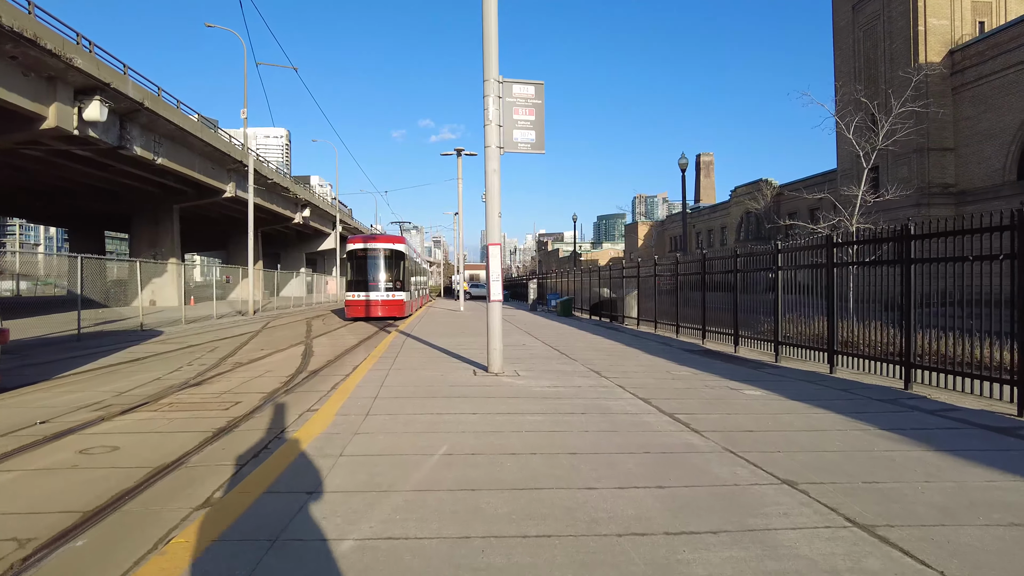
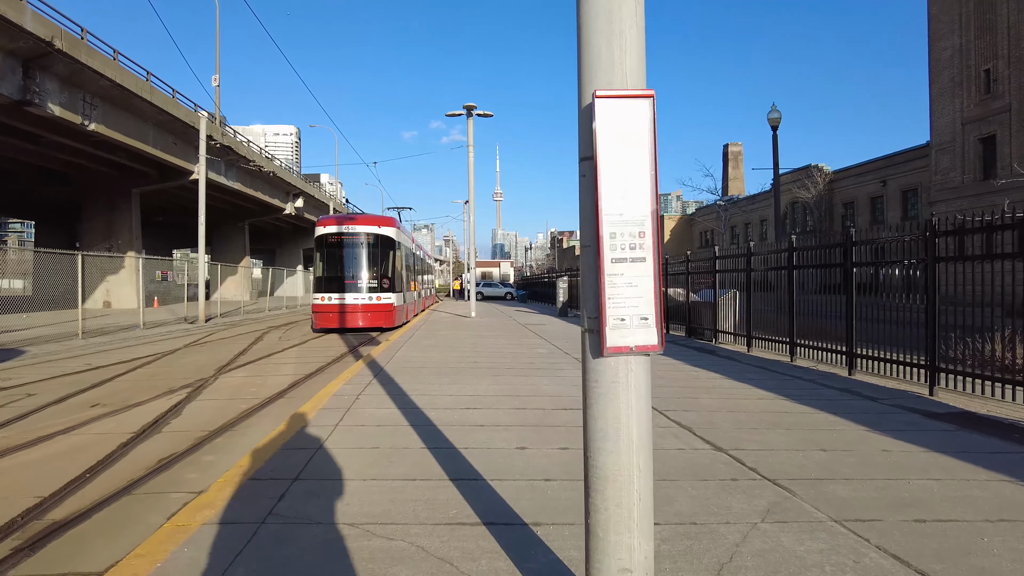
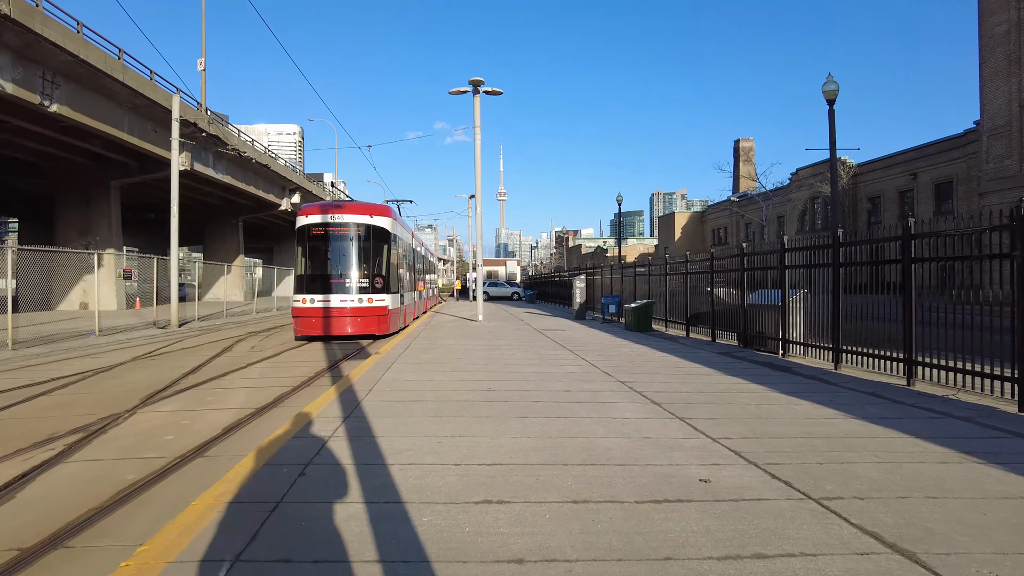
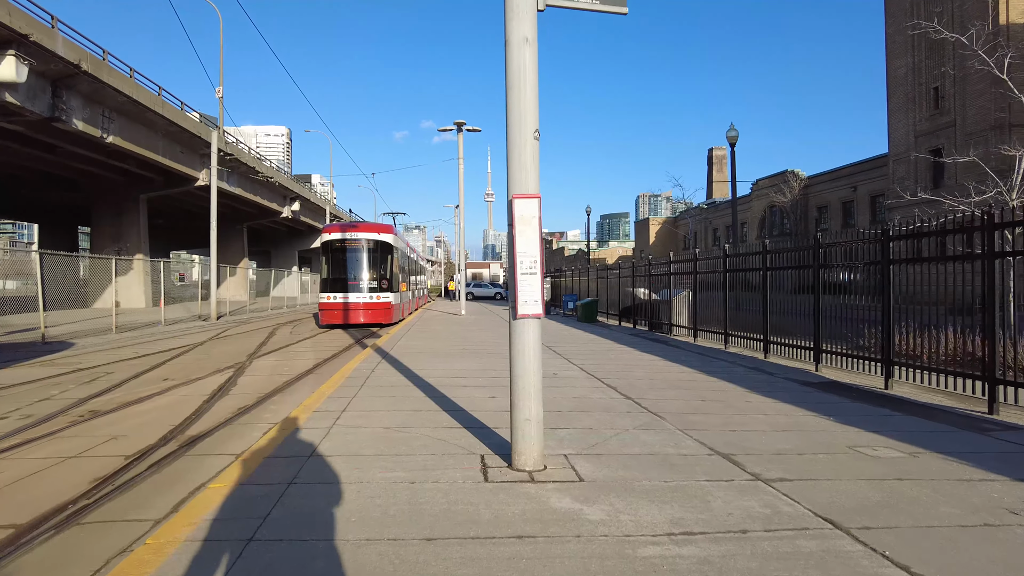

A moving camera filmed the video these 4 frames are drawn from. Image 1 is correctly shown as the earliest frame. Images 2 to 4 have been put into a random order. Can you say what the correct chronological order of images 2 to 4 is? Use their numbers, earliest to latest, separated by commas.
4, 2, 3
